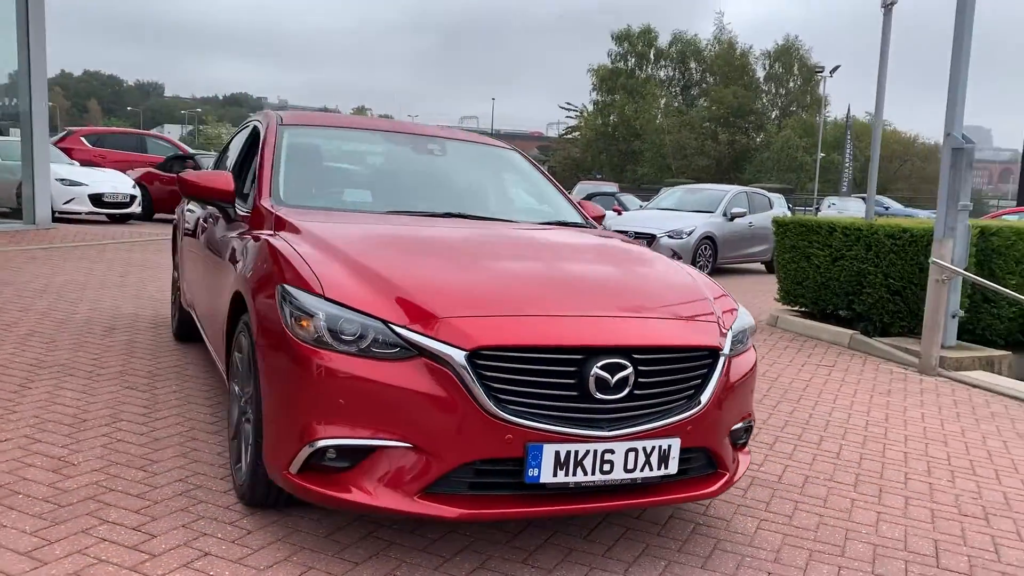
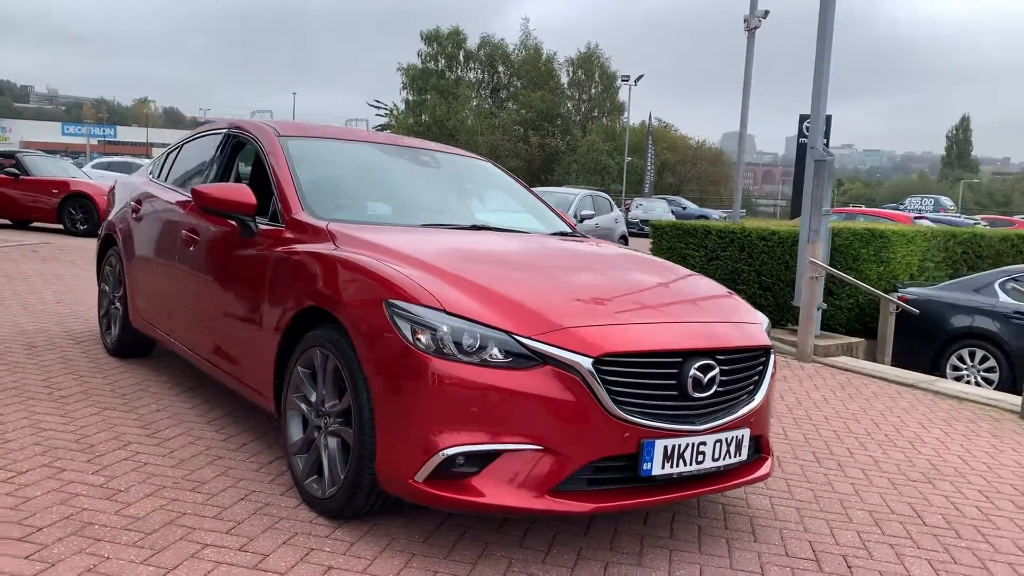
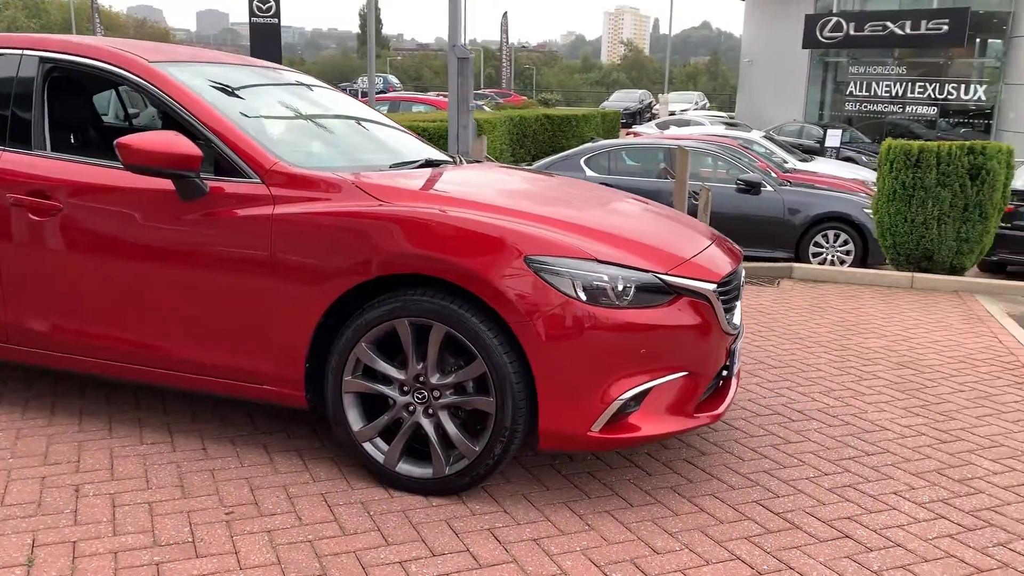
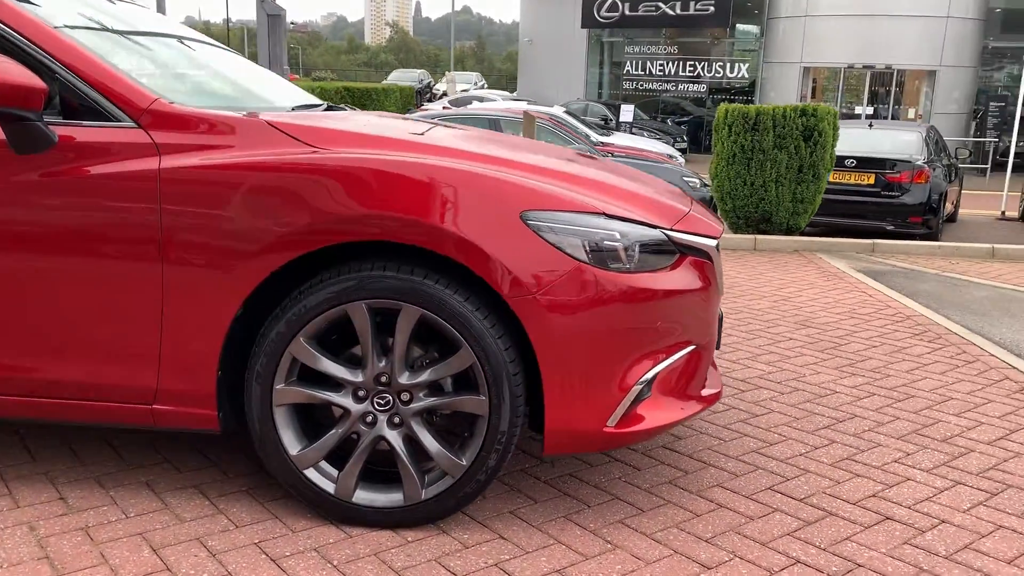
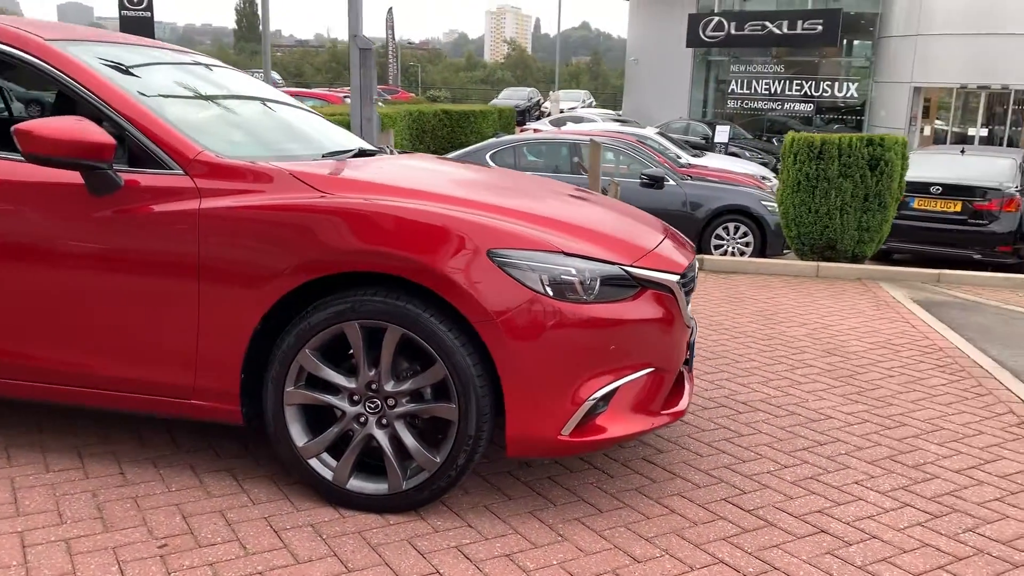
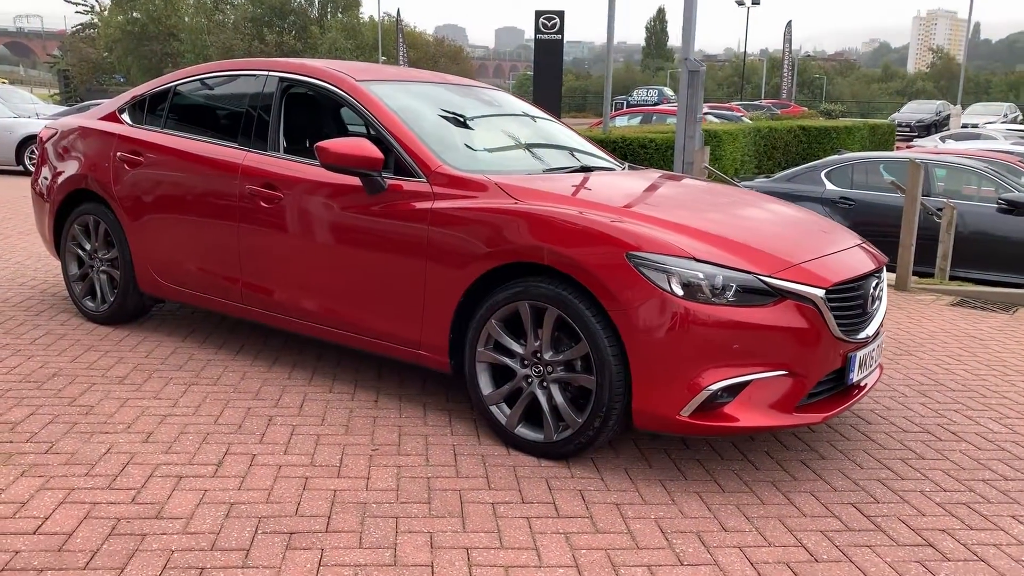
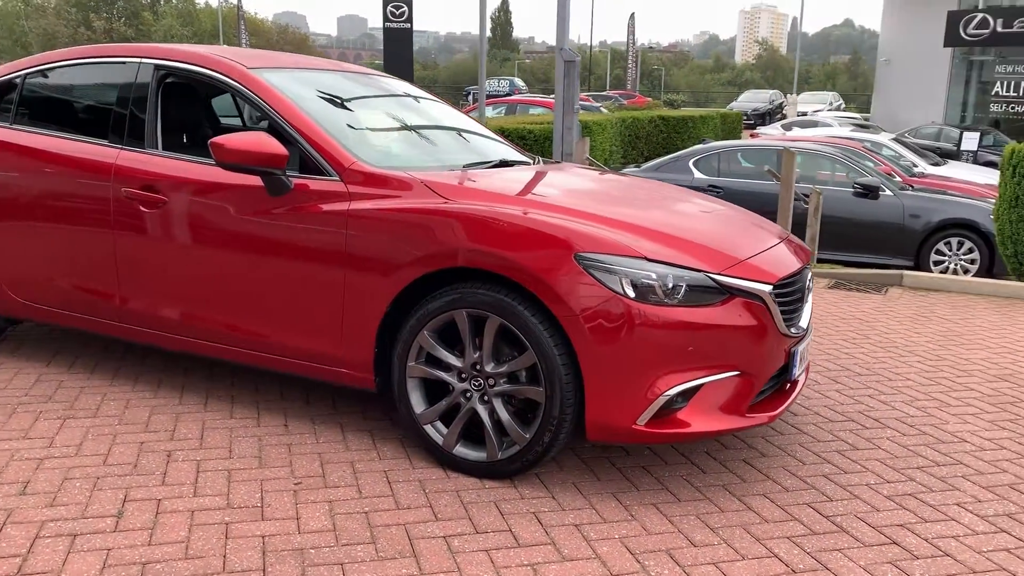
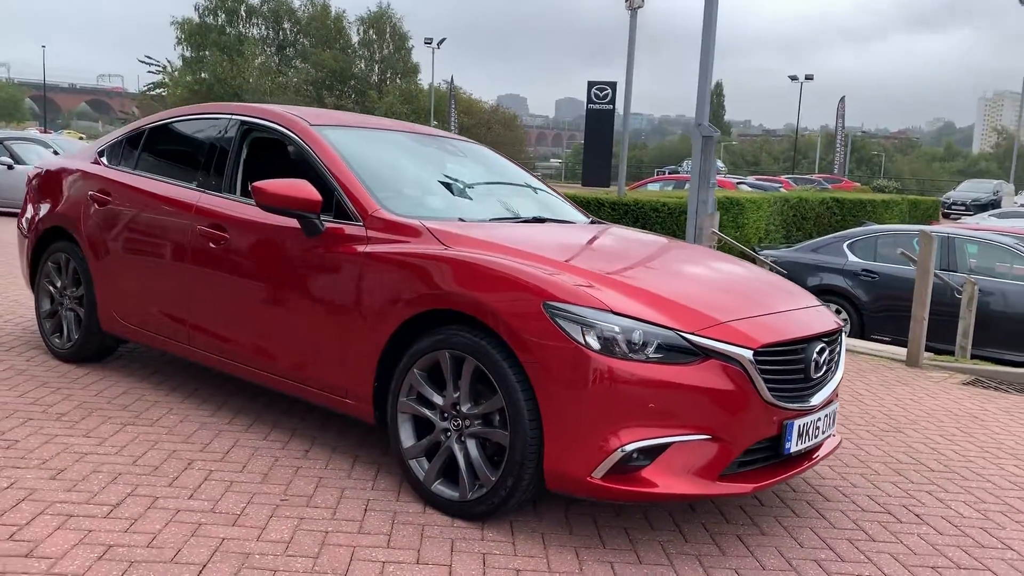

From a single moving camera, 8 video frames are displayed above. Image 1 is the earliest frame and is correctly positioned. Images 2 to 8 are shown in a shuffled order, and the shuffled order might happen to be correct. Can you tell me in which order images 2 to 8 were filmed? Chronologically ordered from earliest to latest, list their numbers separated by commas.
2, 8, 6, 7, 3, 5, 4
